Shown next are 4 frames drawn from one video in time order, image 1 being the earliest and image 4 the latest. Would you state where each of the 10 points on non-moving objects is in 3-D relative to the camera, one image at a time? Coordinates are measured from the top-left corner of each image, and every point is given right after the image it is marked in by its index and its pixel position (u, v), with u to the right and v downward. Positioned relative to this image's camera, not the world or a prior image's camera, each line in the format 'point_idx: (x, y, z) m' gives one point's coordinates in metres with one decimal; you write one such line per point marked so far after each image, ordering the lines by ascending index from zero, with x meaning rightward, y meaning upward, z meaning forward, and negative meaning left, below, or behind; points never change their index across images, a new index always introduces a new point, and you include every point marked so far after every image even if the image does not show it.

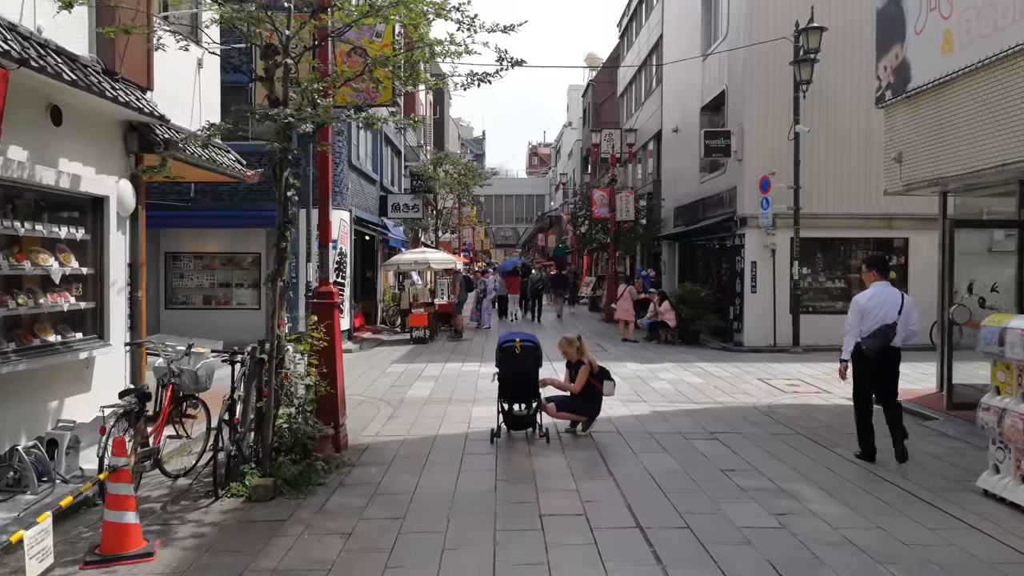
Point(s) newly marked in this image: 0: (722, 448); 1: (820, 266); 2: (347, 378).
0: (+2.0, -1.5, +7.9) m
1: (+6.8, +0.5, +18.1) m
2: (-2.6, -1.4, +13.1) m
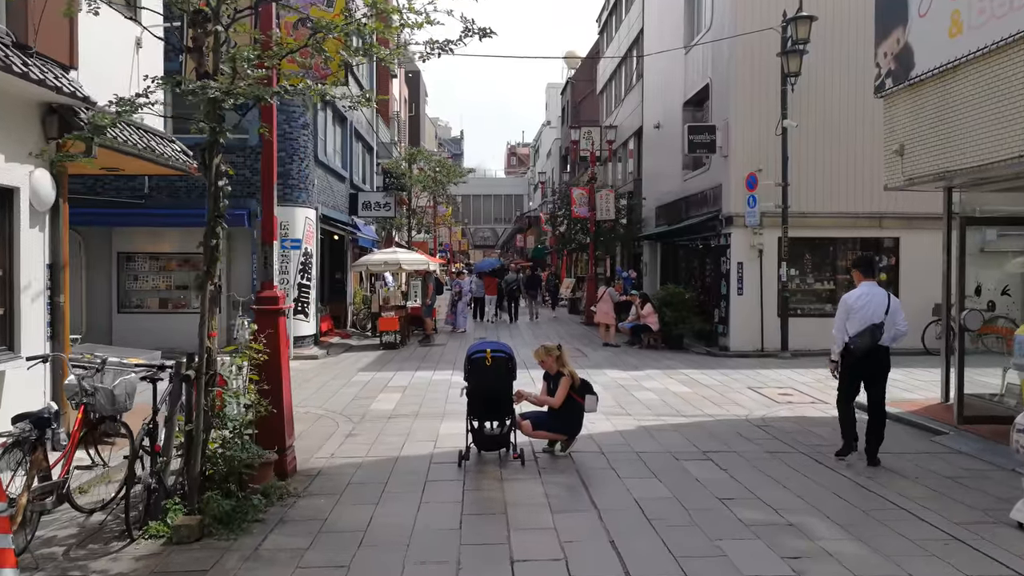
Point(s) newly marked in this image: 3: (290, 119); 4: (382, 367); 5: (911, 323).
0: (+1.8, -1.6, +7.1) m
1: (+6.2, +0.5, +17.3) m
2: (-3.0, -1.5, +12.1) m
3: (-4.6, +3.6, +17.3) m
4: (-2.3, -1.4, +14.5) m
5: (+8.4, -0.7, +17.3) m
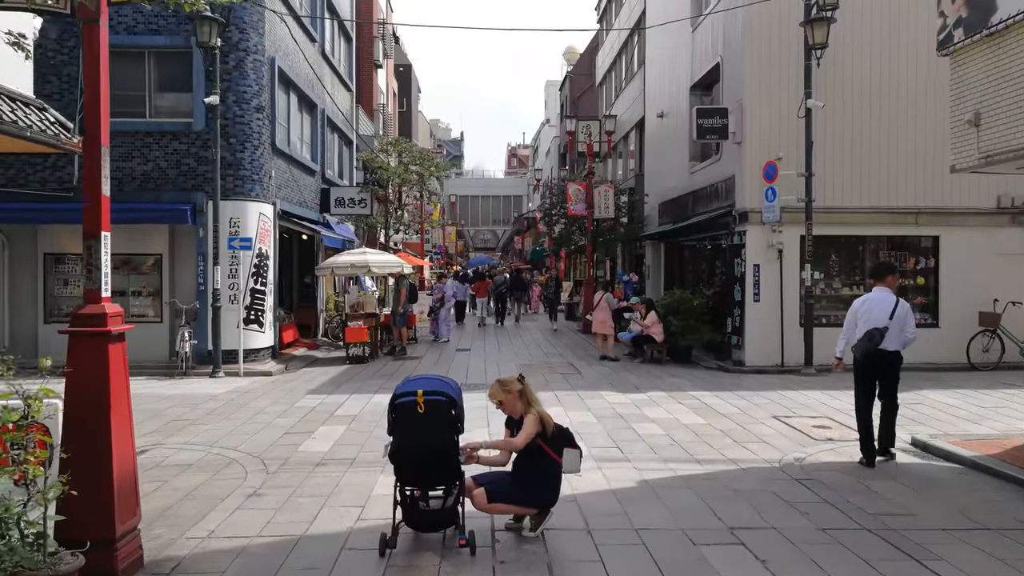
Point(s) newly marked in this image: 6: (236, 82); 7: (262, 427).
0: (+1.4, -1.6, +4.8) m
1: (+5.9, +0.3, +15.1) m
2: (-3.3, -1.6, +9.9) m
3: (-5.0, +3.4, +15.1) m
4: (-2.6, -1.5, +12.3) m
5: (+8.1, -0.8, +15.1) m
6: (-5.0, +3.8, +15.0) m
7: (-2.8, -1.6, +9.4) m
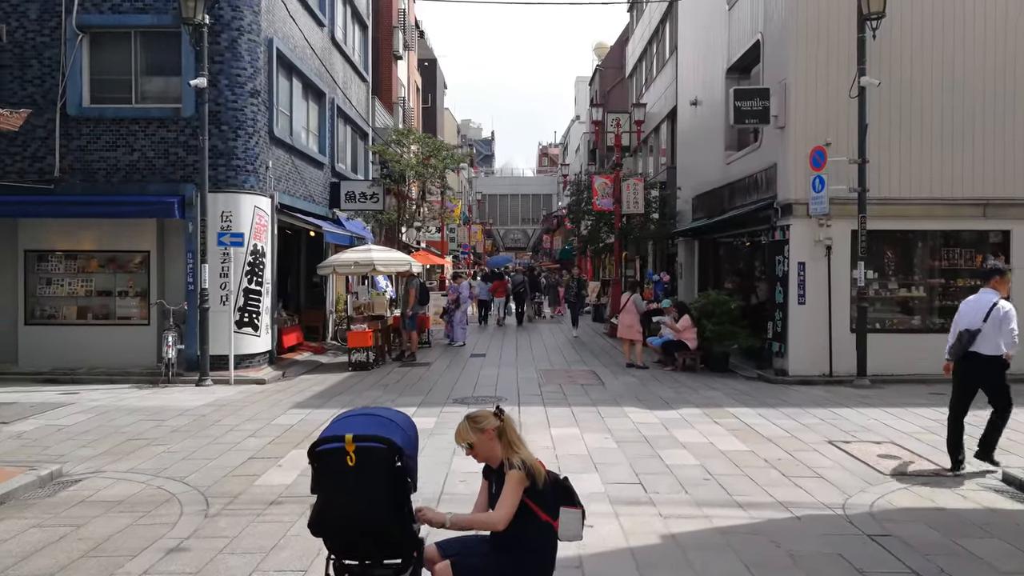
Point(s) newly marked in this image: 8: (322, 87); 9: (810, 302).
0: (+1.3, -1.6, +3.4) m
1: (+6.2, +0.3, +13.5) m
2: (-3.2, -1.6, +8.7) m
3: (-4.7, +3.4, +13.9) m
4: (-2.5, -1.5, +11.0) m
5: (+8.3, -0.9, +13.4) m
6: (-4.8, +3.8, +13.8) m
7: (-2.8, -1.6, +8.1) m
8: (-4.3, +4.5, +18.5) m
9: (+4.8, -0.2, +13.3) m
